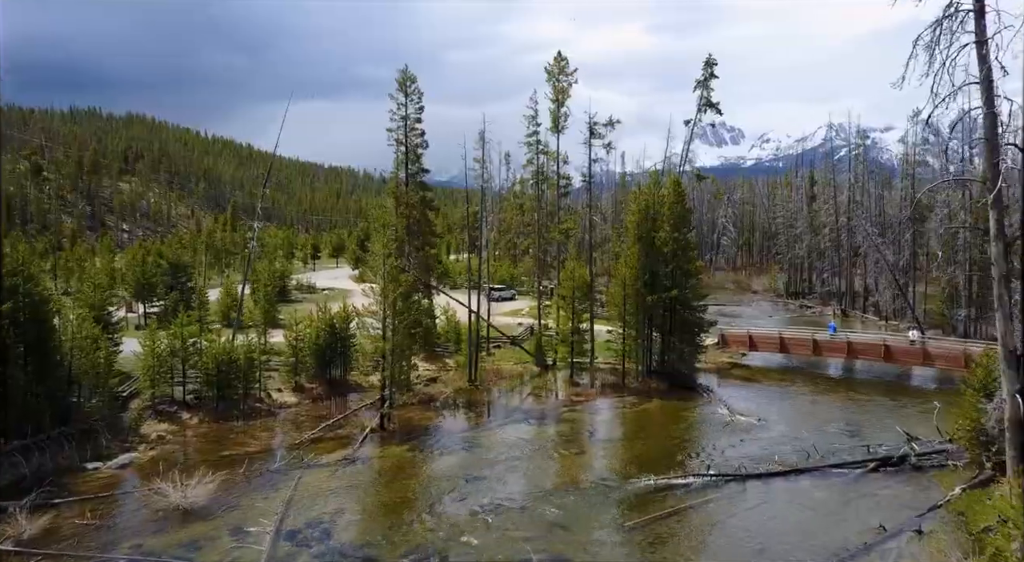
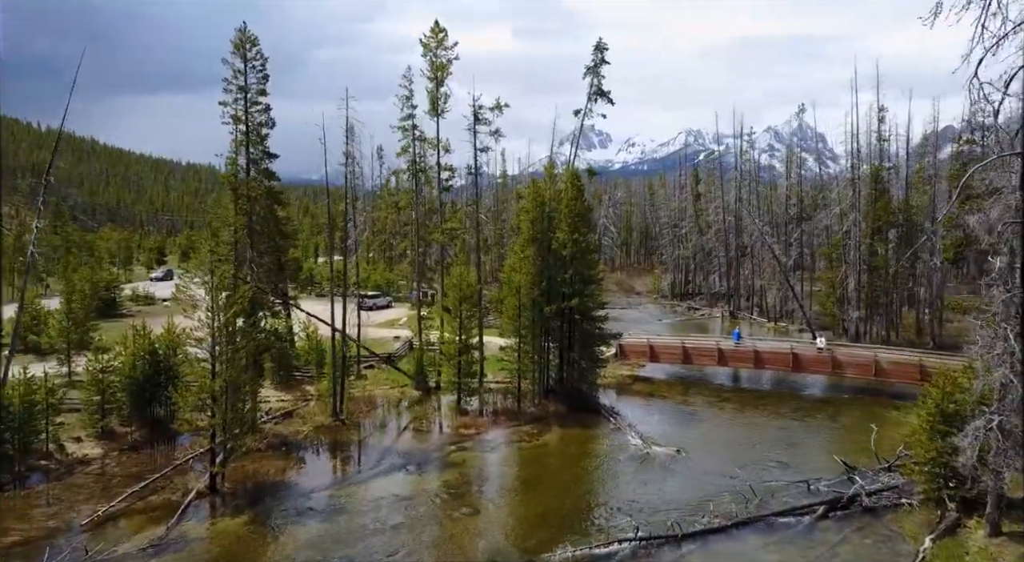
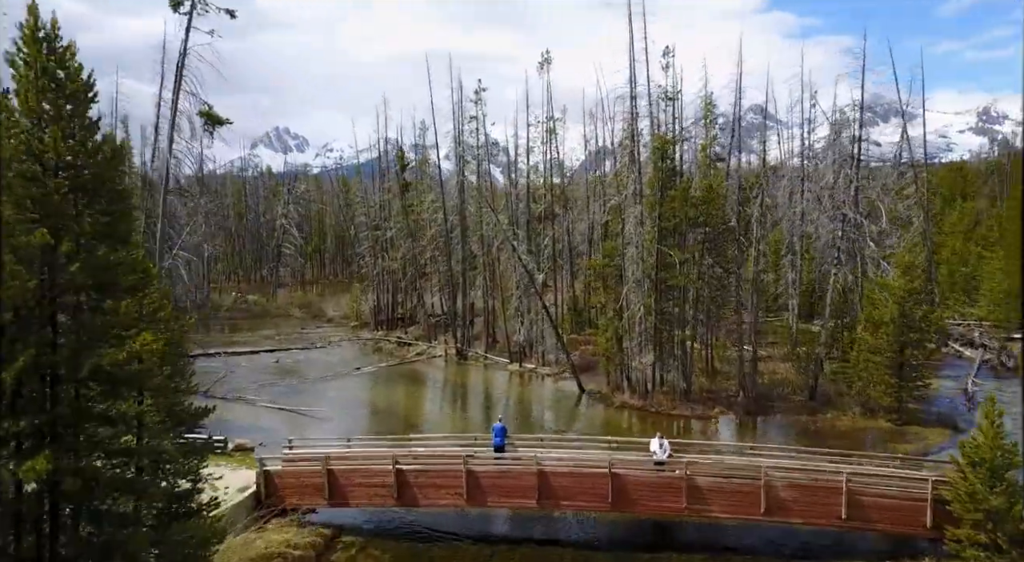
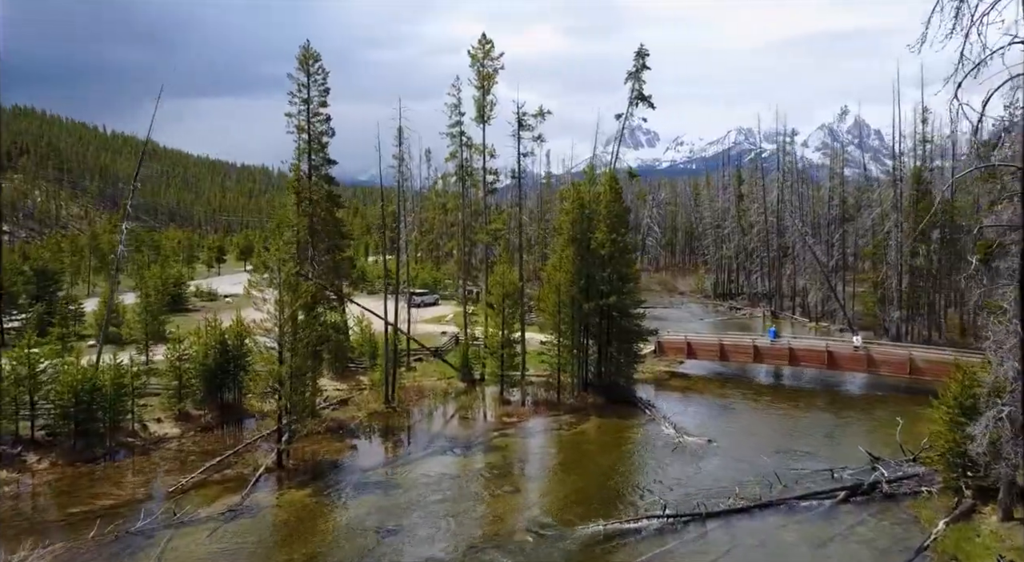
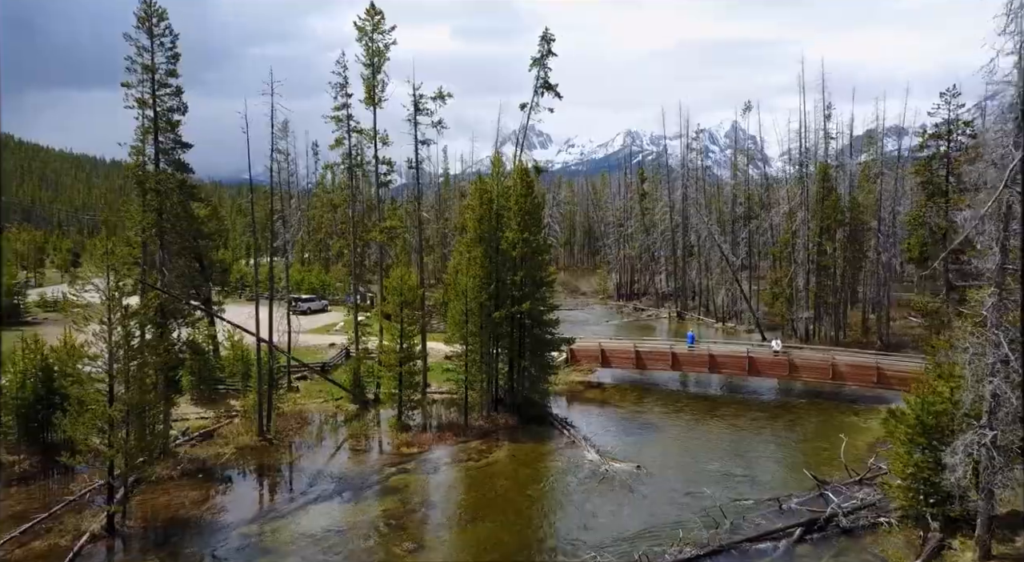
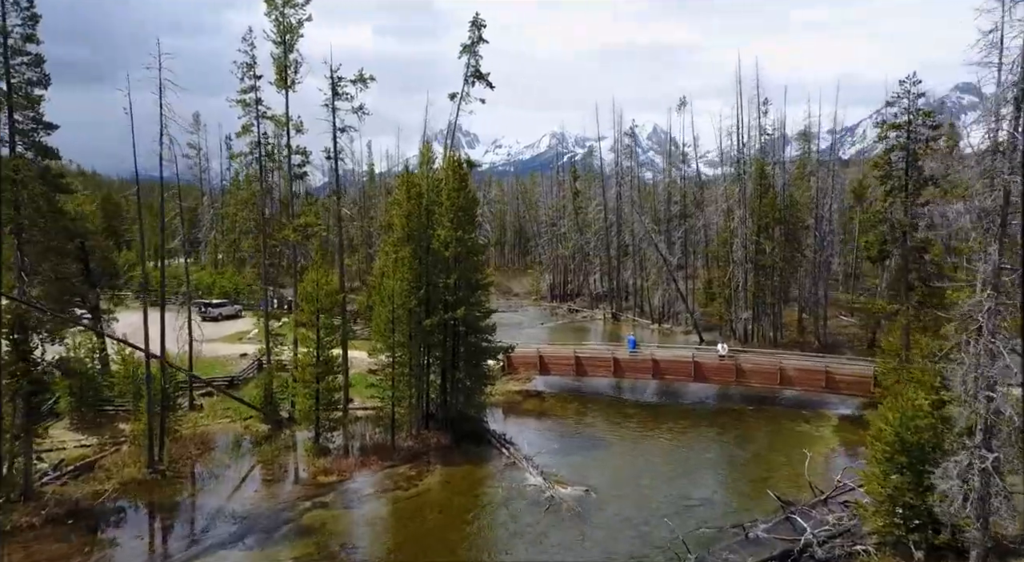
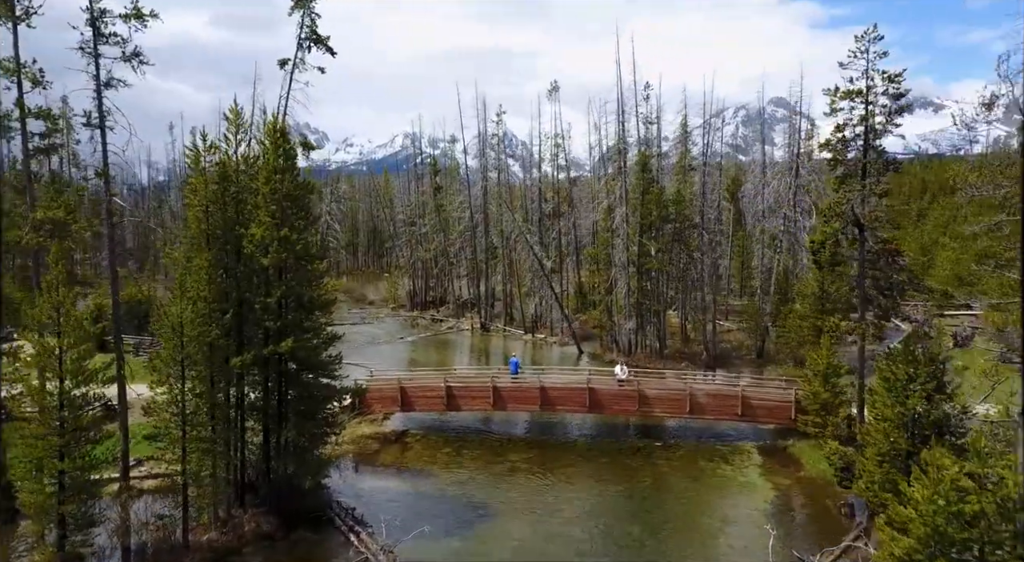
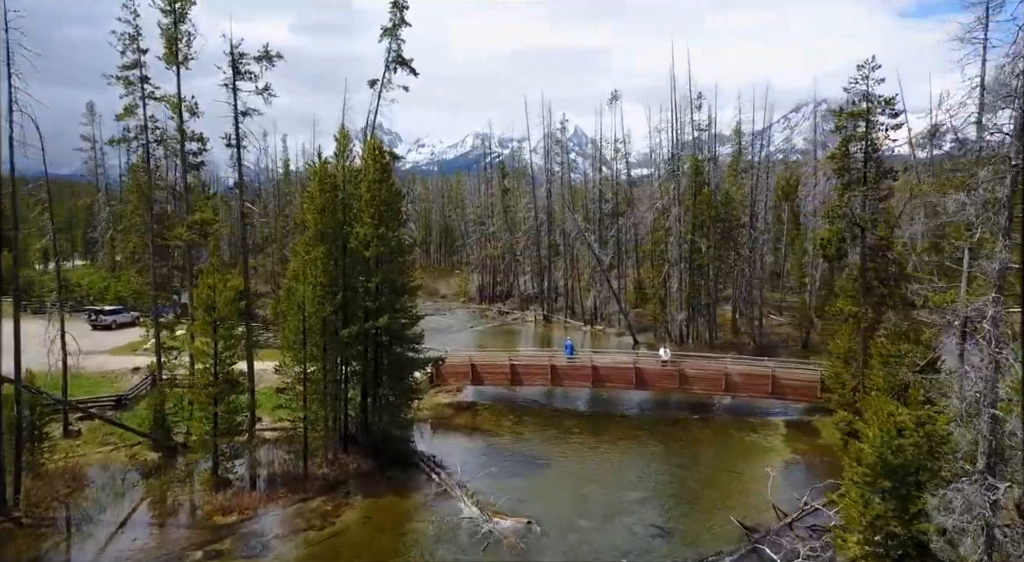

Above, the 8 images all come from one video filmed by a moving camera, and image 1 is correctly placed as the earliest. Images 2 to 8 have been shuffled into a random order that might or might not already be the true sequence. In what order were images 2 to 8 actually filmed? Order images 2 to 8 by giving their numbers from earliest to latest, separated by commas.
4, 2, 5, 6, 8, 7, 3
